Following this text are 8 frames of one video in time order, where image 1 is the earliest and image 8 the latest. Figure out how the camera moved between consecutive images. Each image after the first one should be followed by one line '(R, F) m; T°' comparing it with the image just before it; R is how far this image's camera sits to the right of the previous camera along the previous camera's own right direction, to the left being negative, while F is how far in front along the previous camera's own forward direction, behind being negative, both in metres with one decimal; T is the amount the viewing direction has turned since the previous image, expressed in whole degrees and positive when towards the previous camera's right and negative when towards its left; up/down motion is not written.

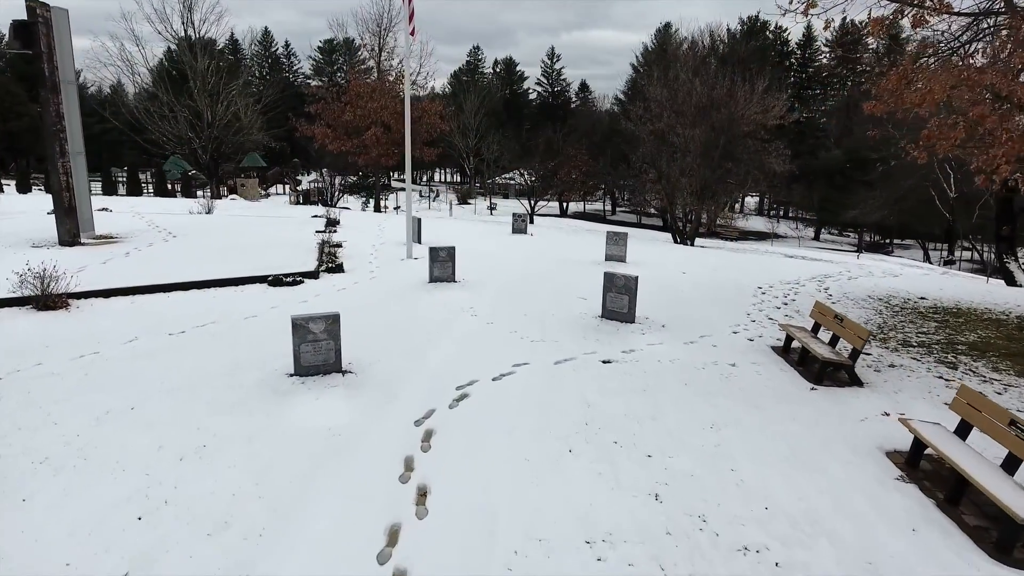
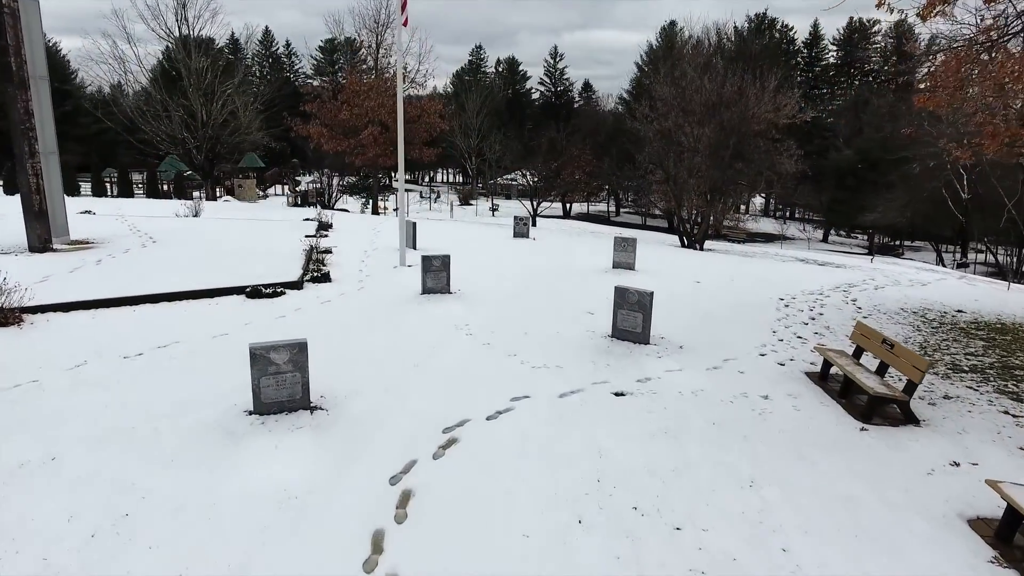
(0.0, +0.9) m; 0°
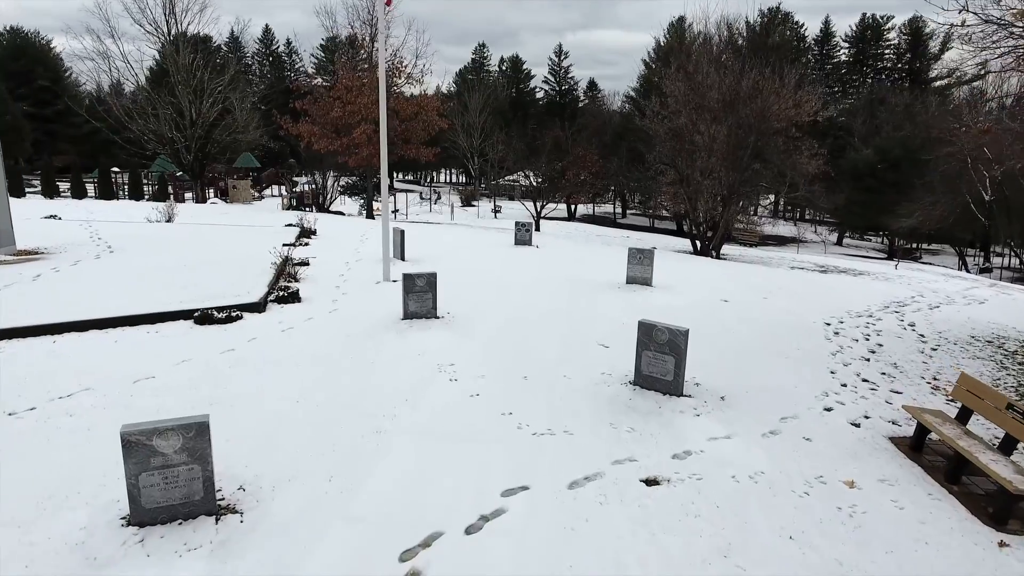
(+0.1, +1.5) m; 0°
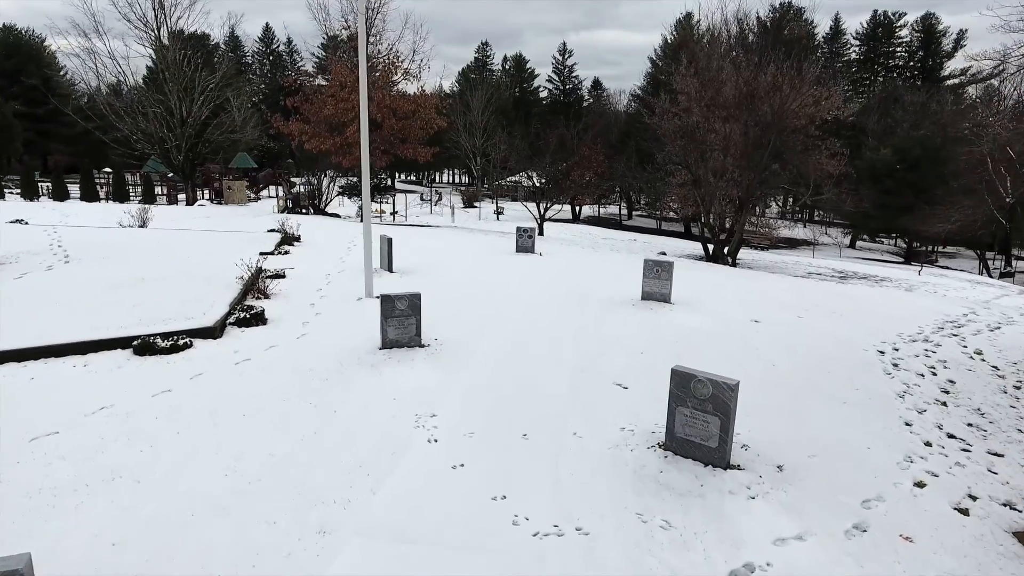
(+0.1, +1.2) m; 0°
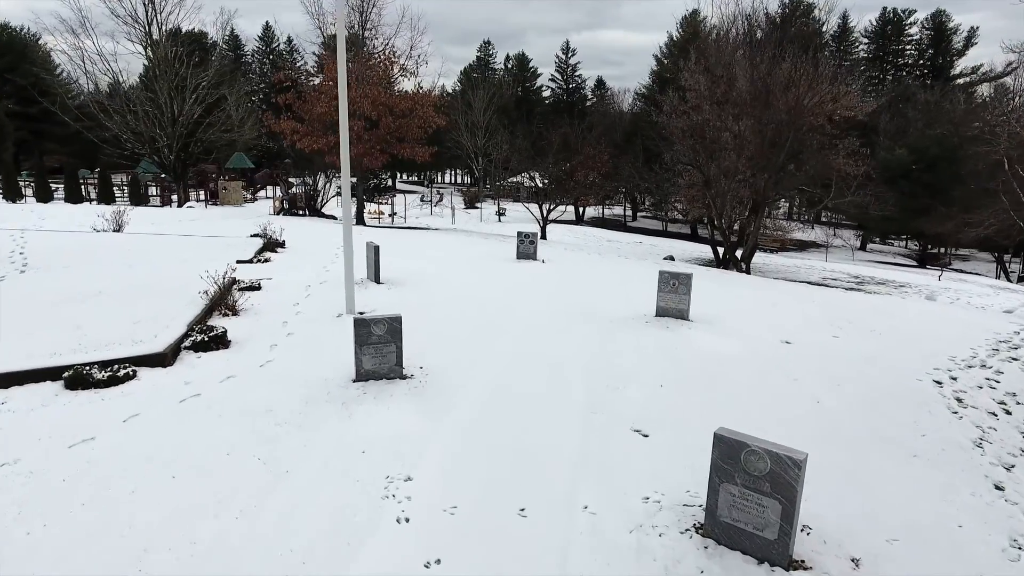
(+0.1, +1.0) m; 0°
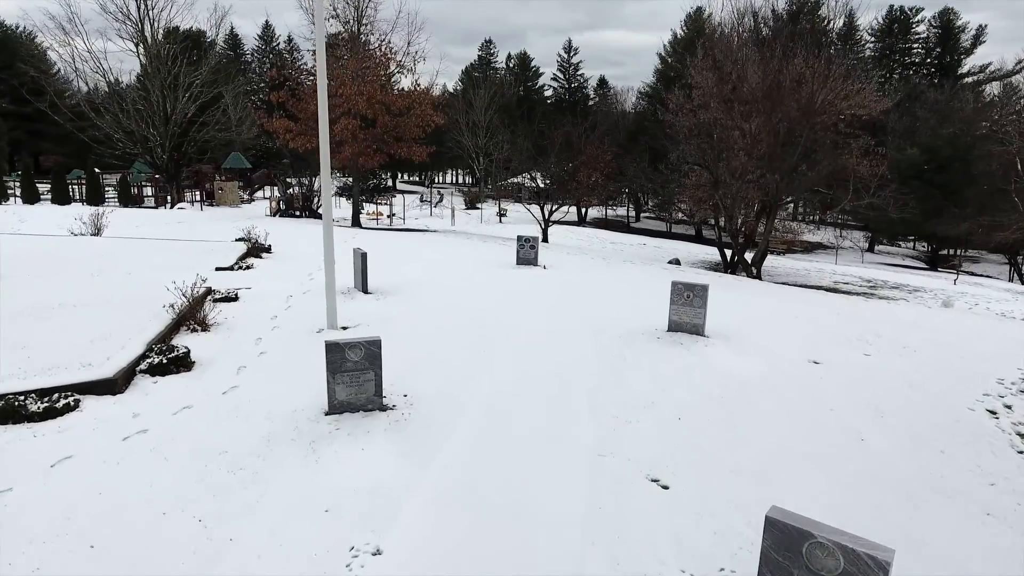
(0.0, +0.7) m; 0°
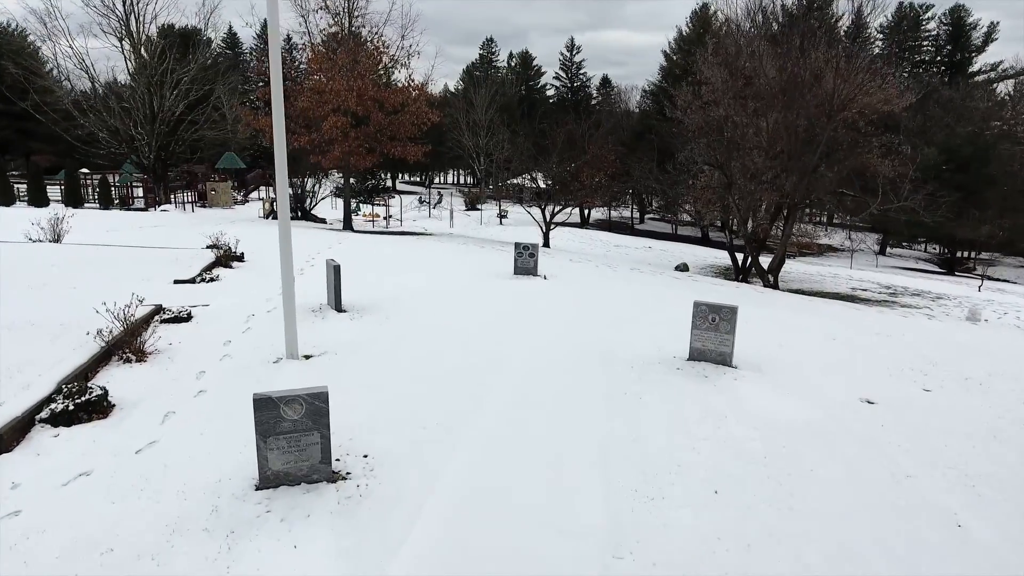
(+0.1, +1.1) m; 0°
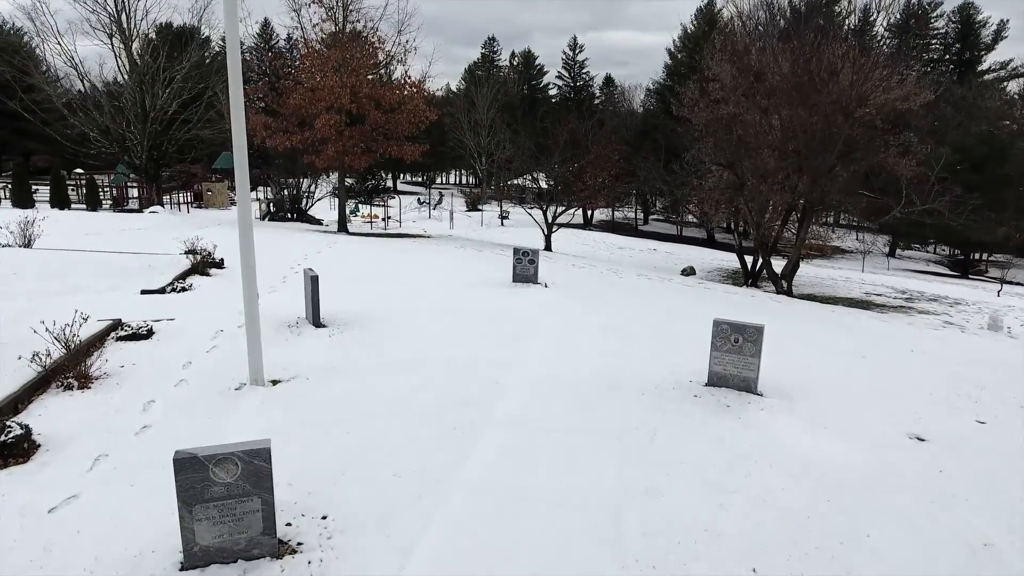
(+0.1, +0.8) m; 0°
